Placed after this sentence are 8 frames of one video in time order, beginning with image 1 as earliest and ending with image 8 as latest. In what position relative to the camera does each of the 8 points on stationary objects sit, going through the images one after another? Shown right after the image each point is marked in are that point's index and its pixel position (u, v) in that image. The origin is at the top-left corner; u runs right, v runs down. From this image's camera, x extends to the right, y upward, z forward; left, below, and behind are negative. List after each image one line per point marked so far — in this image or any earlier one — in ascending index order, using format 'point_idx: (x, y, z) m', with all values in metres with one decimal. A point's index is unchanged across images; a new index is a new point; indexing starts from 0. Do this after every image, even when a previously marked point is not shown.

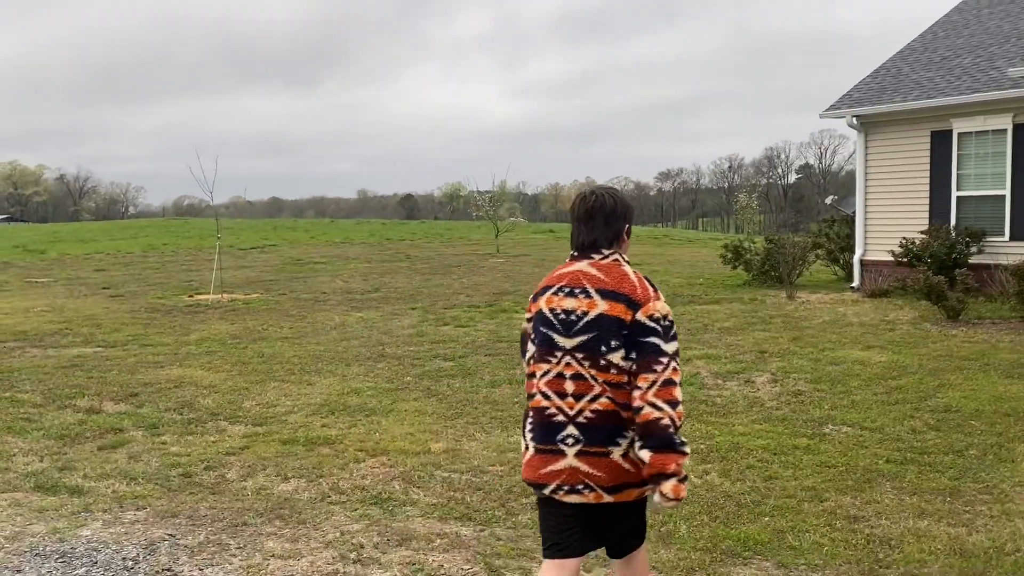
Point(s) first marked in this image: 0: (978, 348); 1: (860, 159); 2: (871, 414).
0: (+4.2, -0.5, +7.8) m
1: (+5.1, +1.9, +13.0) m
2: (+2.3, -0.8, +5.5) m
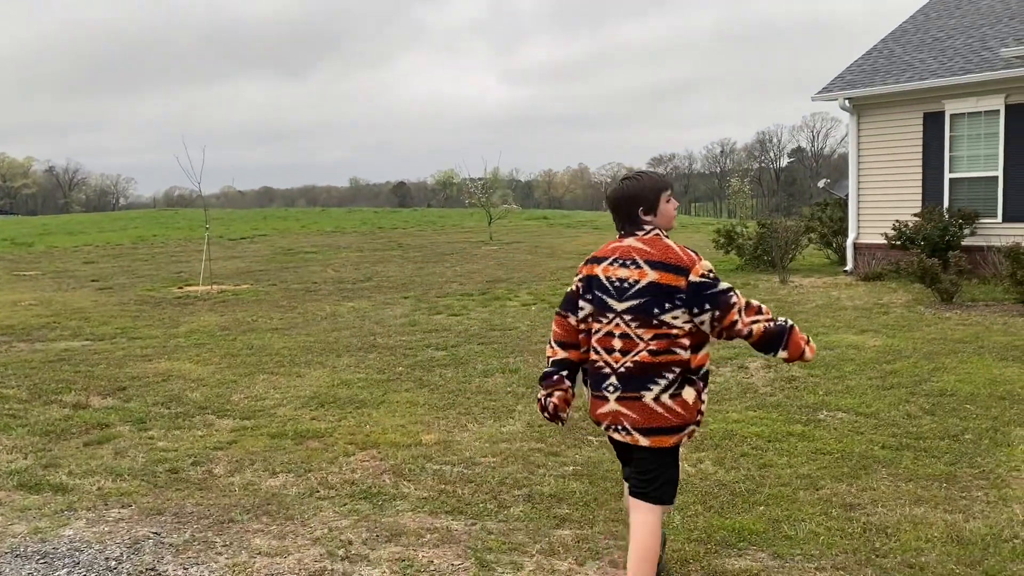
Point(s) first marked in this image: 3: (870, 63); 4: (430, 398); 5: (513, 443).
0: (+4.1, -0.4, +7.8) m
1: (+5.0, +2.1, +12.9) m
2: (+2.2, -0.7, +5.5) m
3: (+5.4, +3.4, +13.2) m
4: (-0.6, -0.8, +6.0) m
5: (0.0, -0.9, +4.9) m
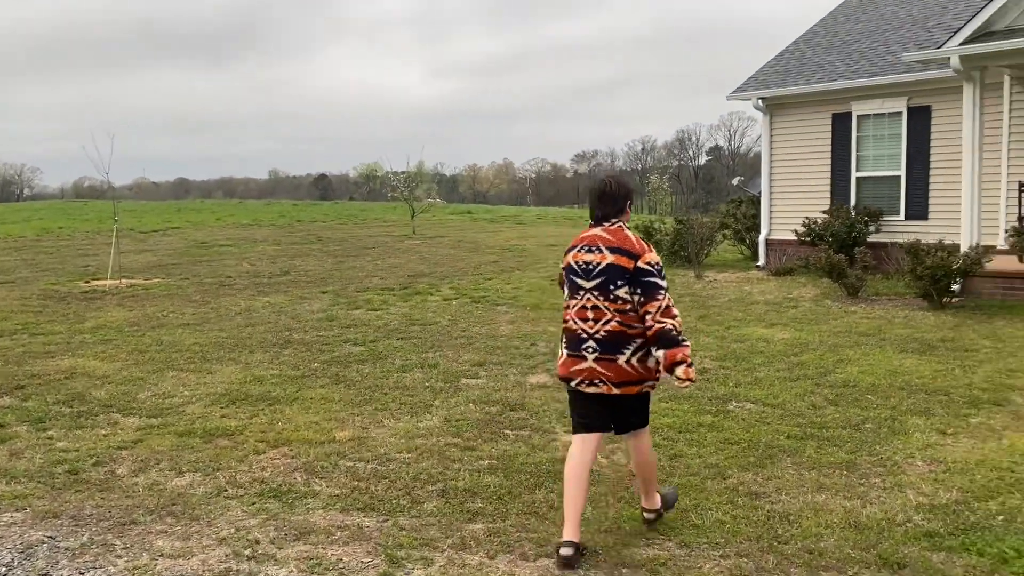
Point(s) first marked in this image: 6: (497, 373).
0: (+3.3, -0.3, +8.1) m
1: (+3.8, +2.2, +13.3) m
2: (+1.7, -0.7, +5.7) m
3: (+4.2, +3.5, +13.6) m
4: (-1.1, -0.7, +6.0) m
5: (-0.5, -0.8, +4.8) m
6: (-0.1, -0.6, +6.6) m
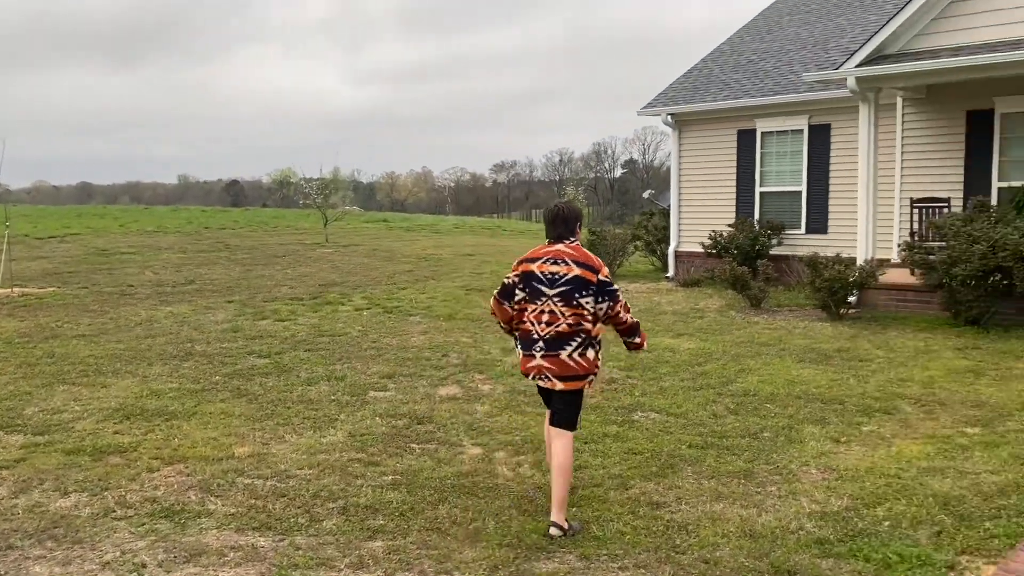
0: (+2.5, -0.4, +8.3) m
1: (+2.5, +2.1, +13.6) m
2: (+1.1, -0.7, +5.8) m
3: (+2.8, +3.3, +13.9) m
4: (-1.7, -0.8, +5.8) m
5: (-1.0, -0.9, +4.7) m
6: (-0.8, -0.7, +6.6) m
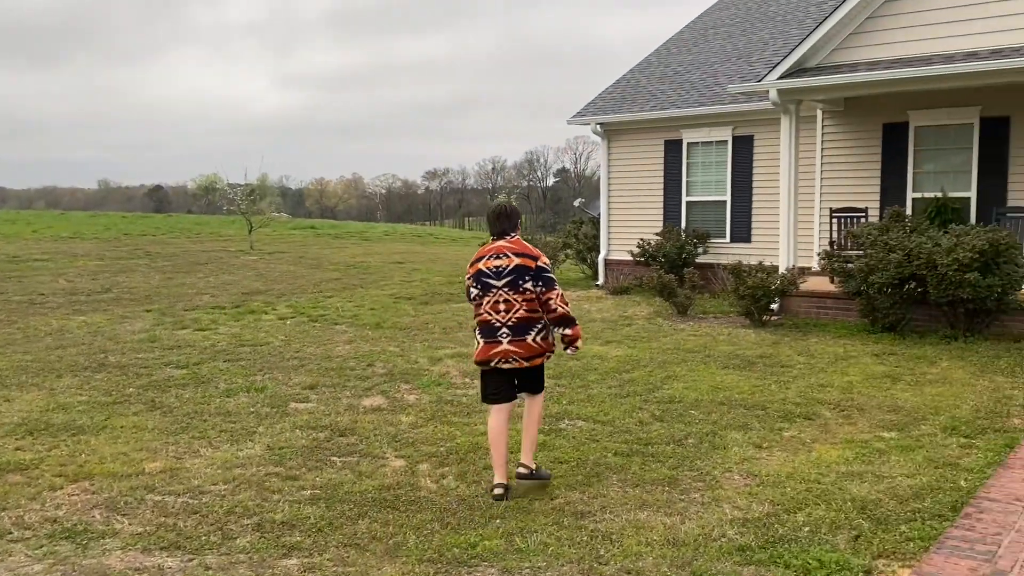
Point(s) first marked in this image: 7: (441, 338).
0: (+1.8, -0.5, +8.4) m
1: (+1.4, +1.9, +13.7) m
2: (+0.6, -0.8, +5.7) m
3: (+1.7, +3.2, +14.0) m
4: (-2.2, -0.9, +5.6) m
5: (-1.4, -0.9, +4.6) m
6: (-1.3, -0.8, +6.4) m
7: (-0.7, -0.5, +9.2) m
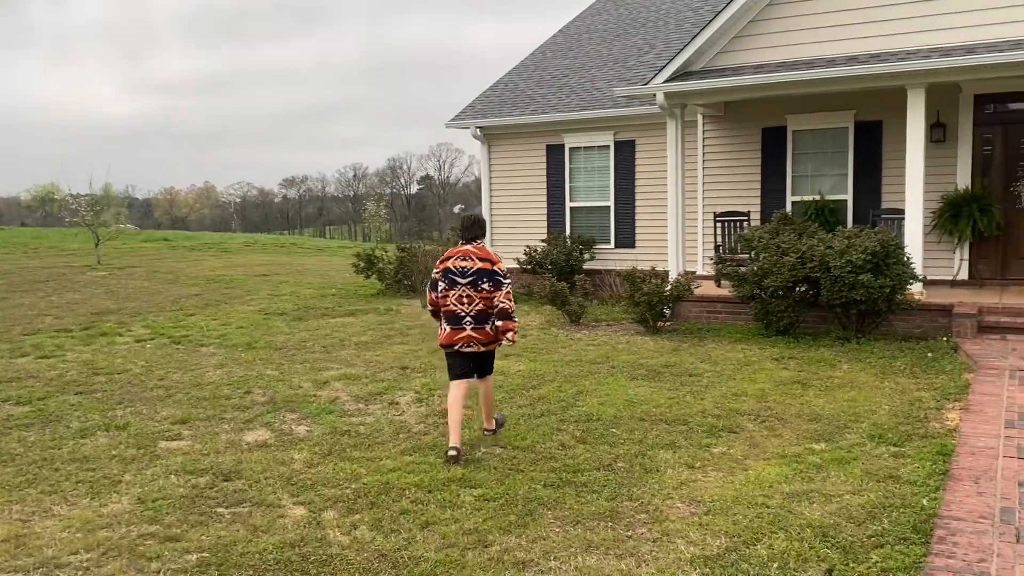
0: (+0.8, -0.6, +8.1) m
1: (-0.4, +1.8, +13.3) m
2: (0.0, -0.9, +5.3) m
3: (-0.2, +3.0, +13.7) m
4: (-2.7, -1.0, +4.7) m
5: (-1.7, -1.0, +3.8) m
6: (-2.0, -0.9, +5.6) m
7: (-1.8, -0.7, +8.5) m
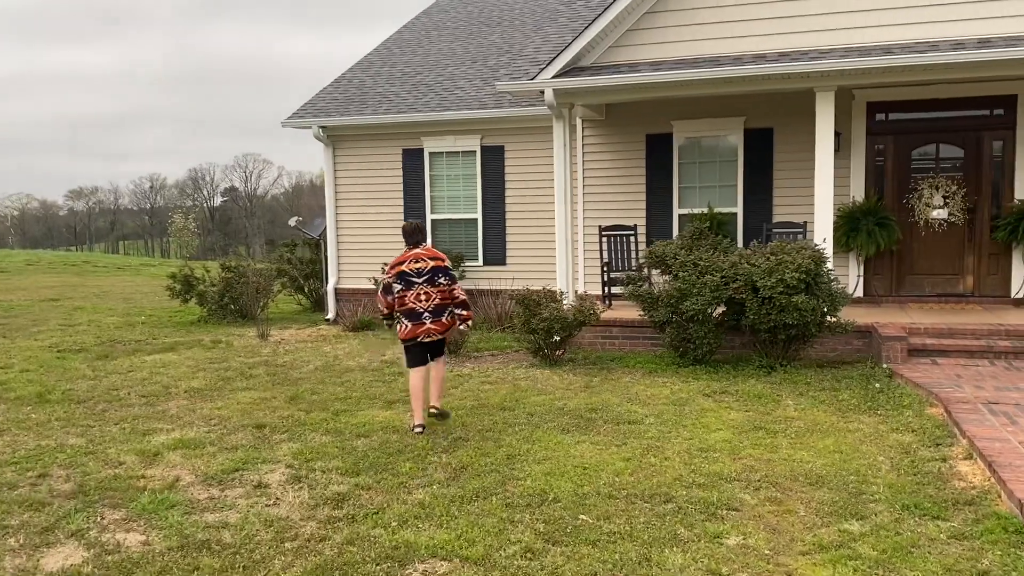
0: (-0.1, -0.8, +6.8) m
1: (-2.4, +1.5, +11.6) m
2: (-0.2, -1.0, +3.8) m
3: (-2.4, +2.7, +12.0) m
4: (-2.8, -1.2, +2.6) m
5: (-1.7, -1.2, +2.0) m
6: (-2.3, -1.1, +3.7) m
7: (-2.7, -0.9, +6.5) m
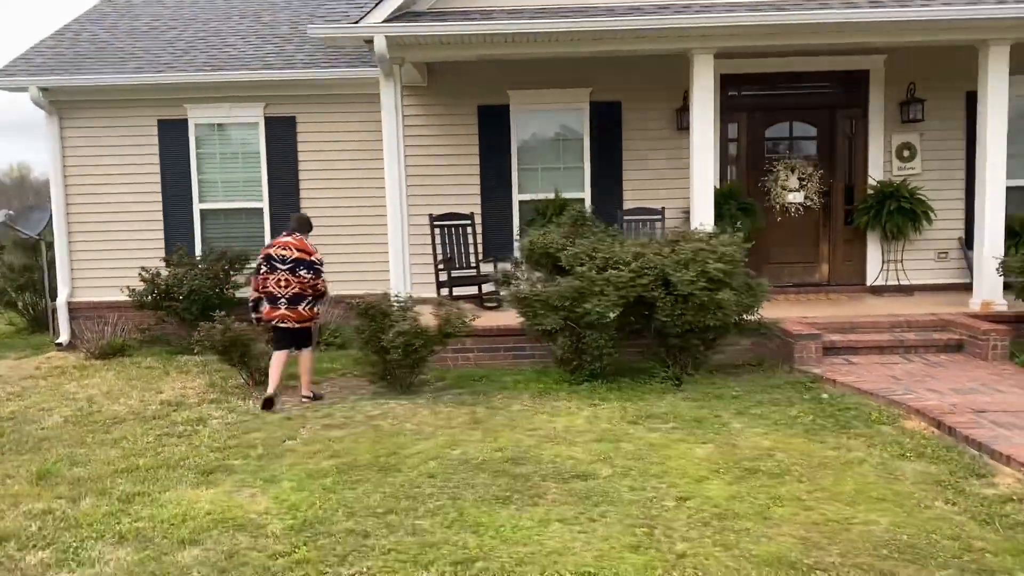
0: (-0.8, -0.8, +4.9) m
1: (-4.6, +1.3, +8.7) m
2: (-0.1, -1.1, +2.0) m
3: (-4.7, +2.6, +9.2) m
4: (-2.2, -1.3, +0.1) m
5: (-0.9, -1.3, -0.1) m
6: (-2.0, -1.2, +1.3) m
7: (-3.3, -1.1, +3.9) m
